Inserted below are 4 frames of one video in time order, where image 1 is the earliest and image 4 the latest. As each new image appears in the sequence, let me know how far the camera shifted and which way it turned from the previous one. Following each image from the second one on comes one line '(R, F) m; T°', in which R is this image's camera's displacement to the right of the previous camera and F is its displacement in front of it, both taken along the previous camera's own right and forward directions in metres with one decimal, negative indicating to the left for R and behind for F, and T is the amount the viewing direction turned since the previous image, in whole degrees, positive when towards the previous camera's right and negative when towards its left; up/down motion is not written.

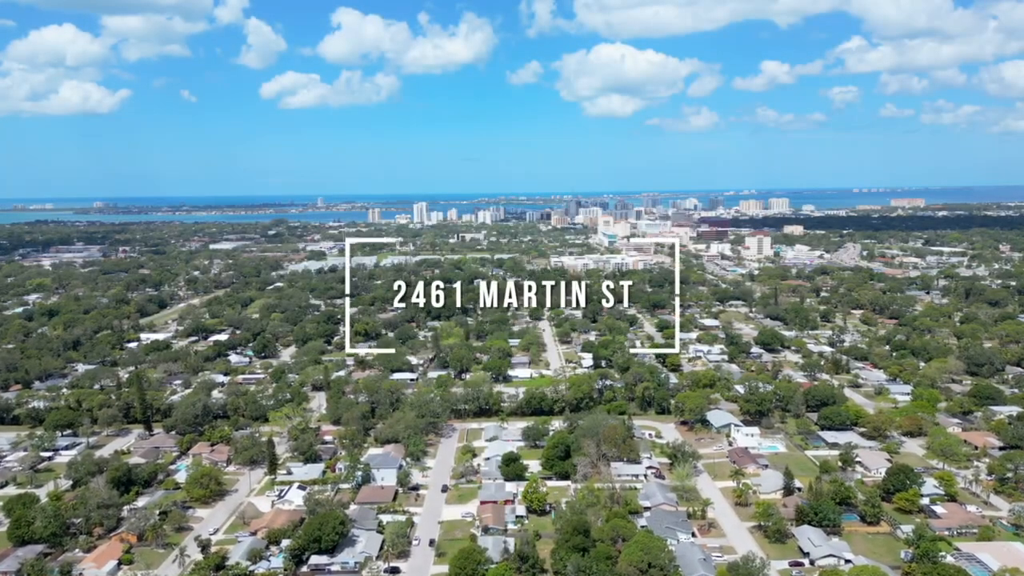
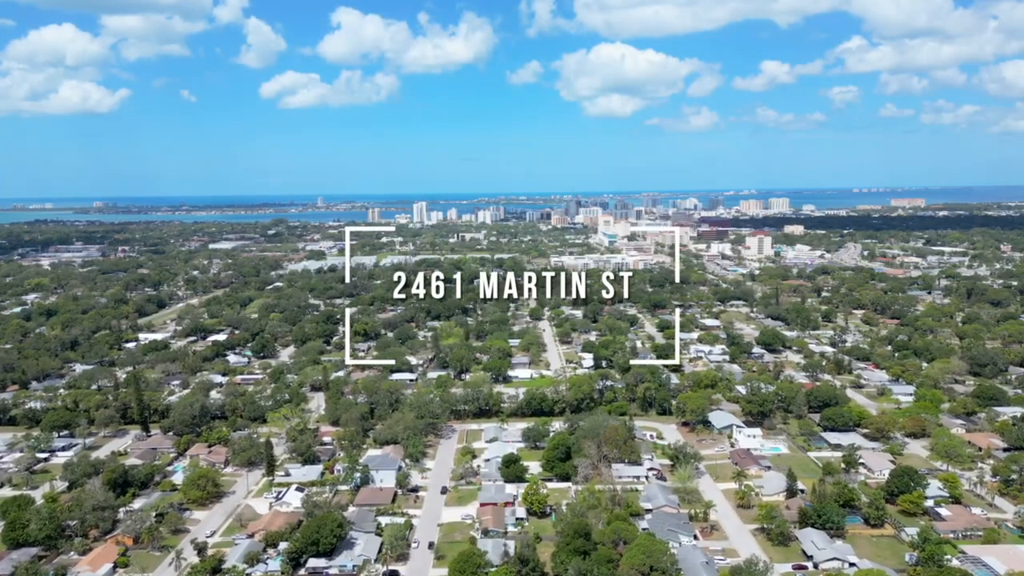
(0.0, +0.3) m; 0°
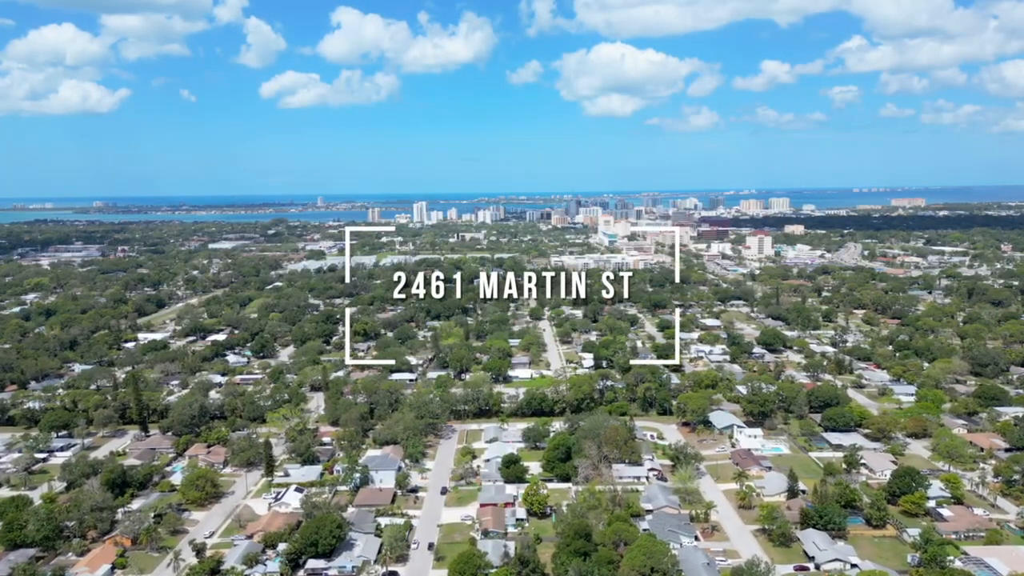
(0.0, +0.1) m; 0°
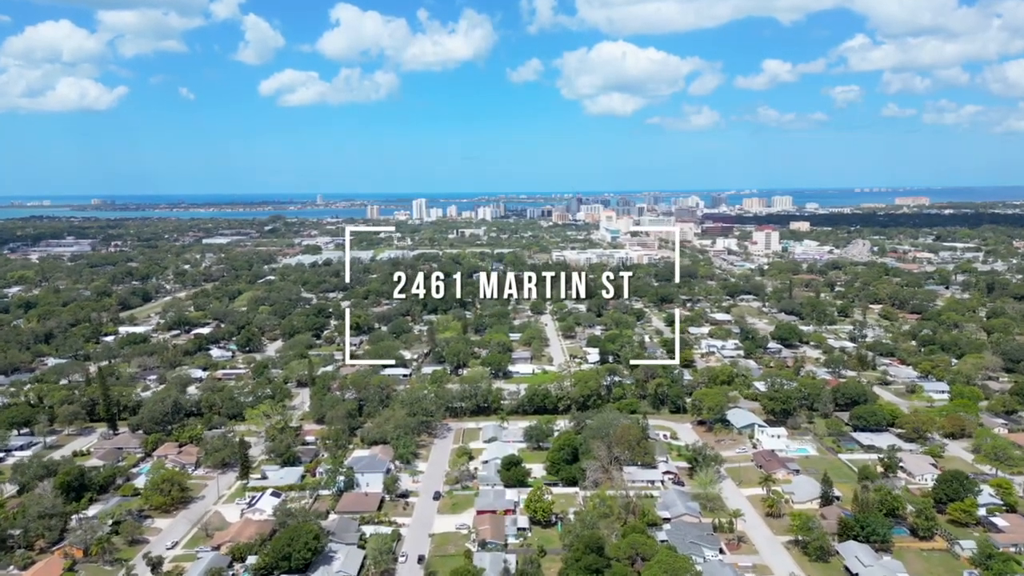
(-0.1, +3.5) m; 0°
